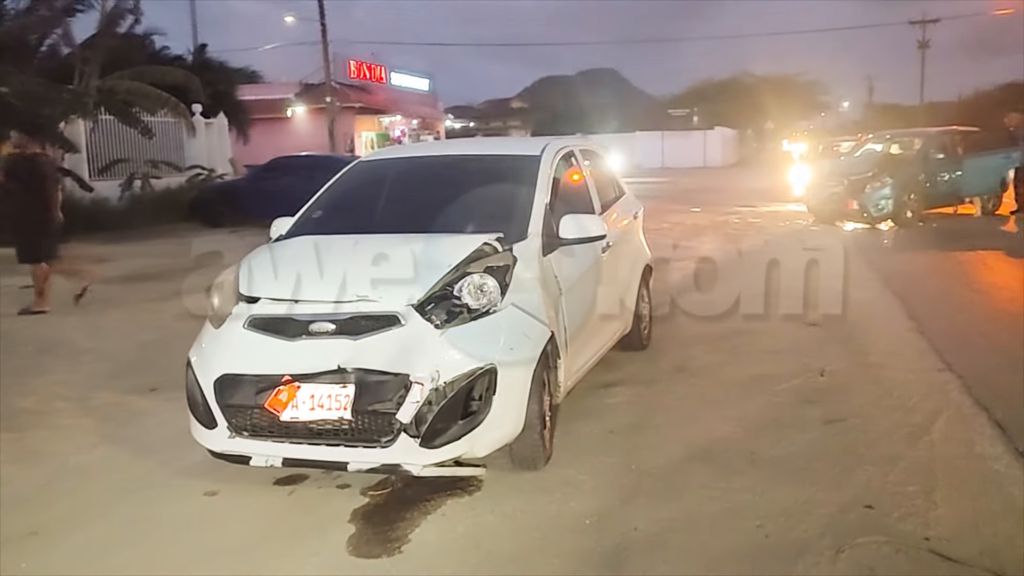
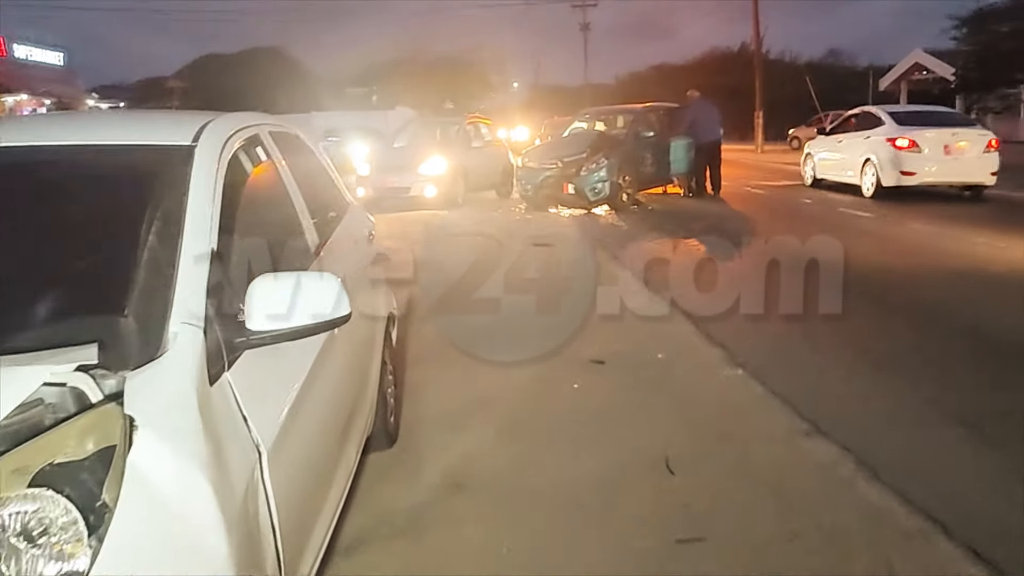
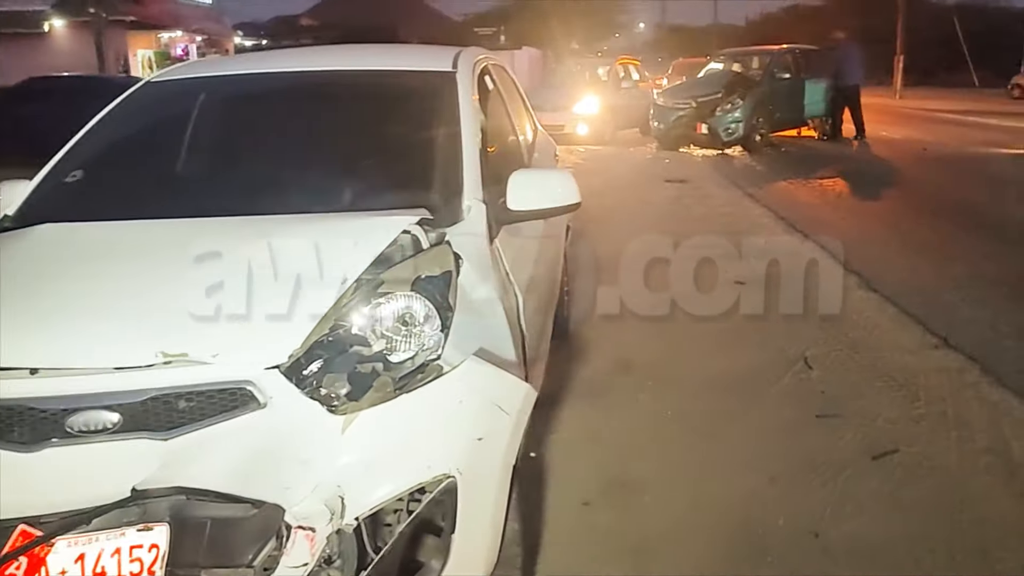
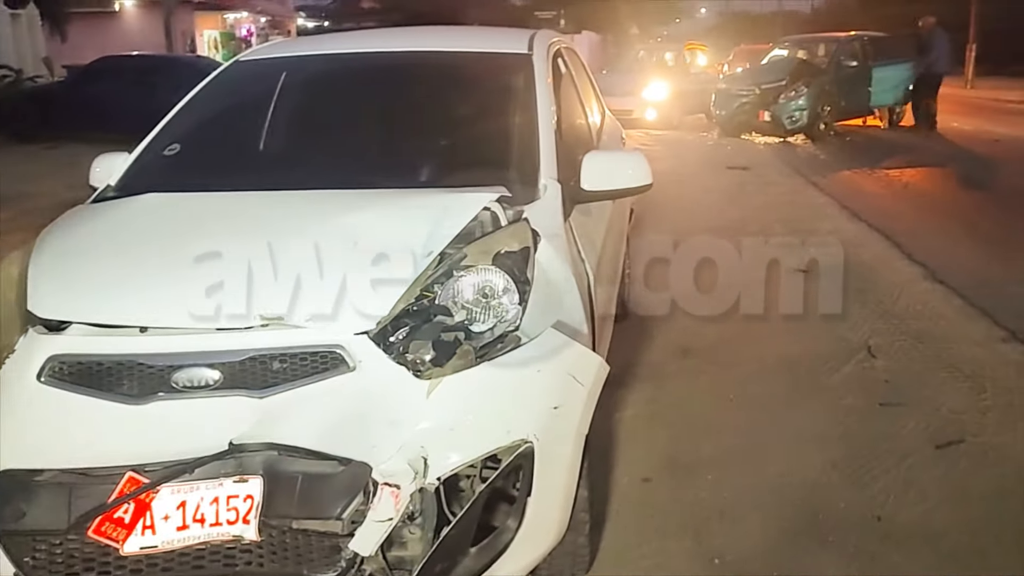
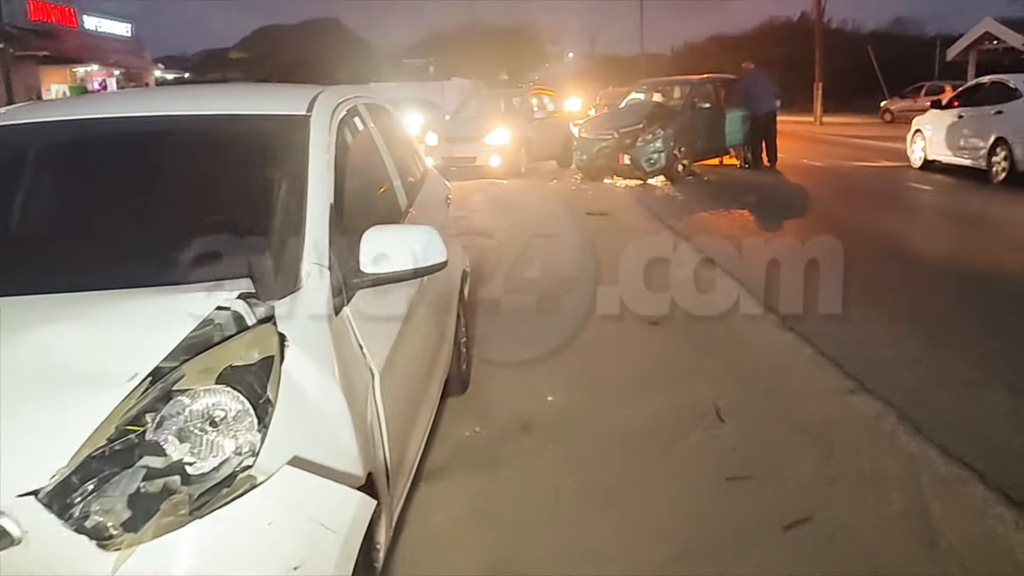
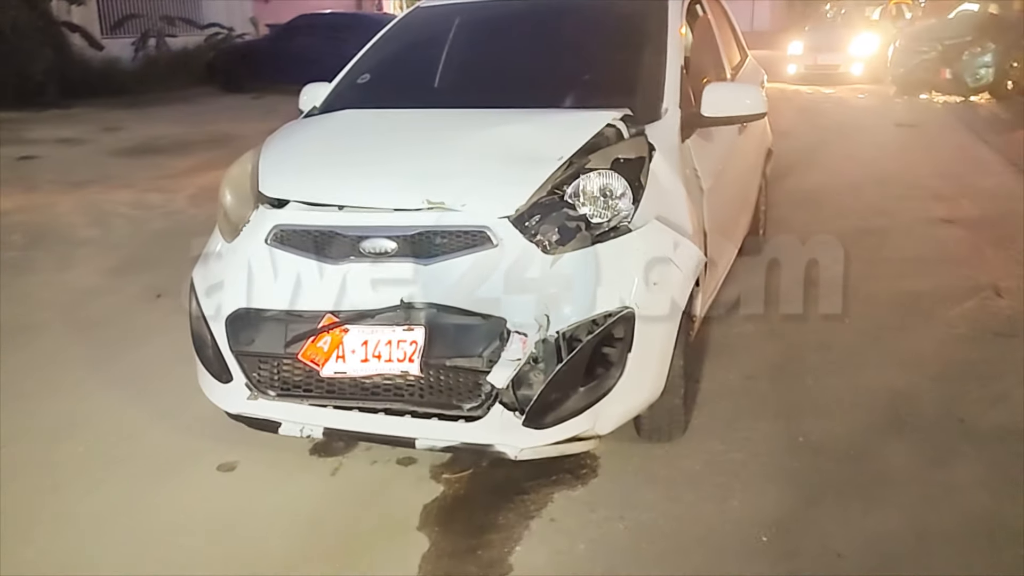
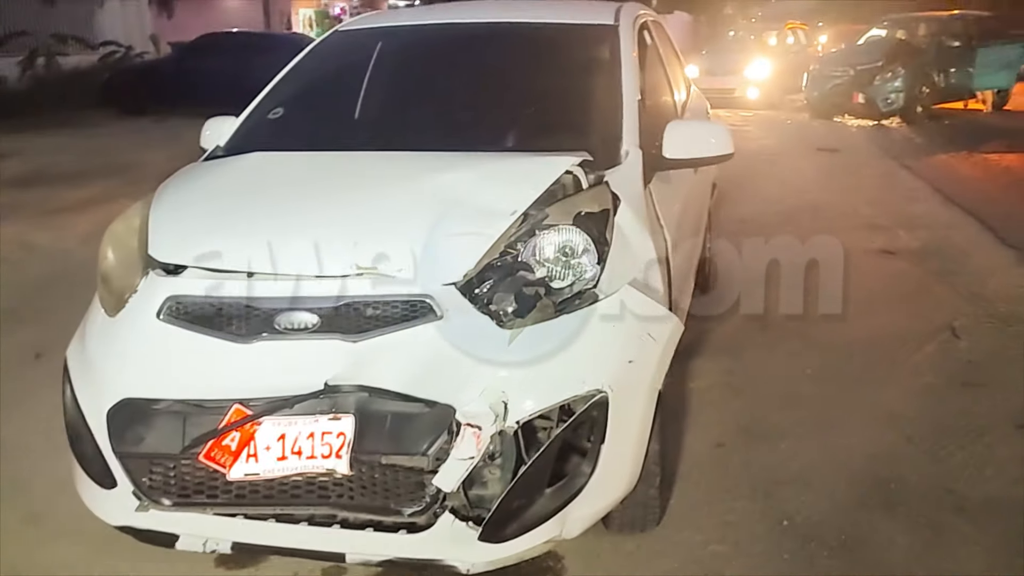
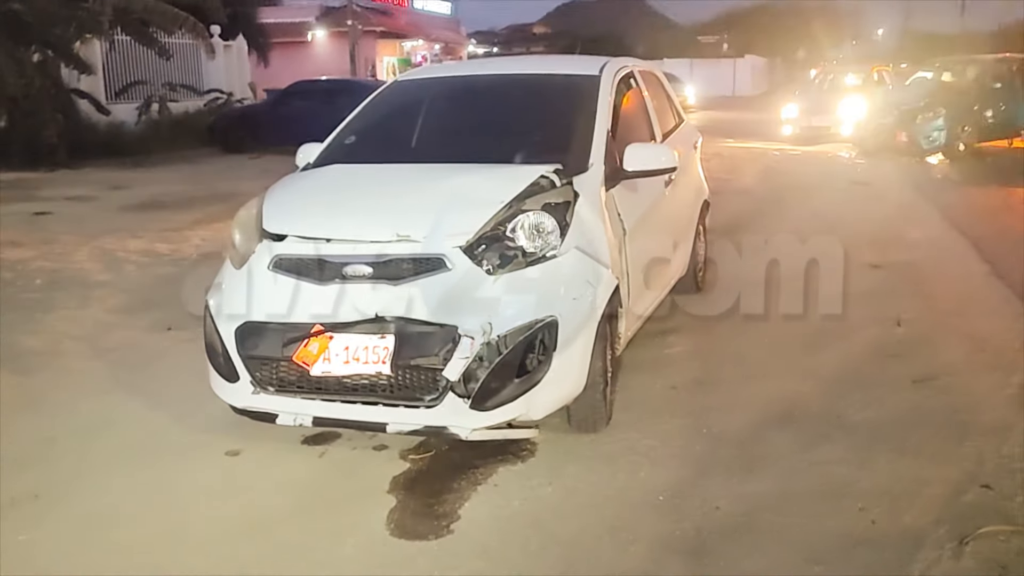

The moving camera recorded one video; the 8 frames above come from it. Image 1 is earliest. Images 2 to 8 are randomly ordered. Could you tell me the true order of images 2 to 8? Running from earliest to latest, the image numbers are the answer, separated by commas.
8, 6, 7, 4, 3, 5, 2
